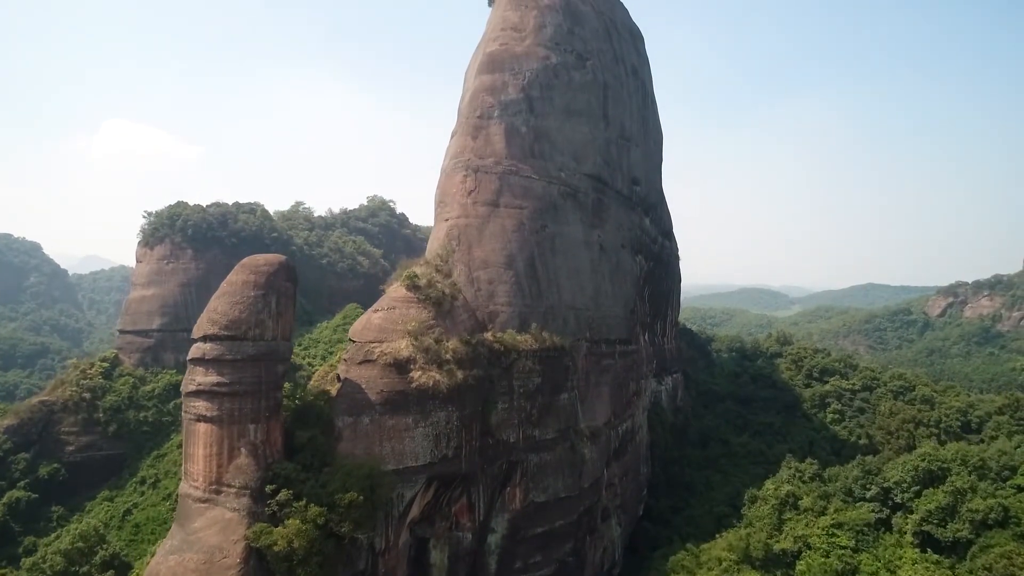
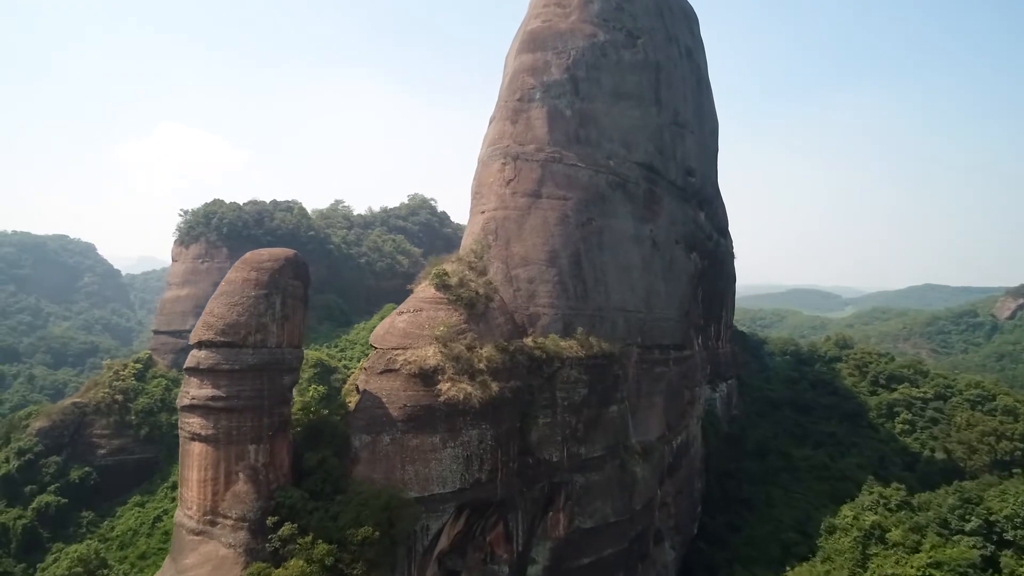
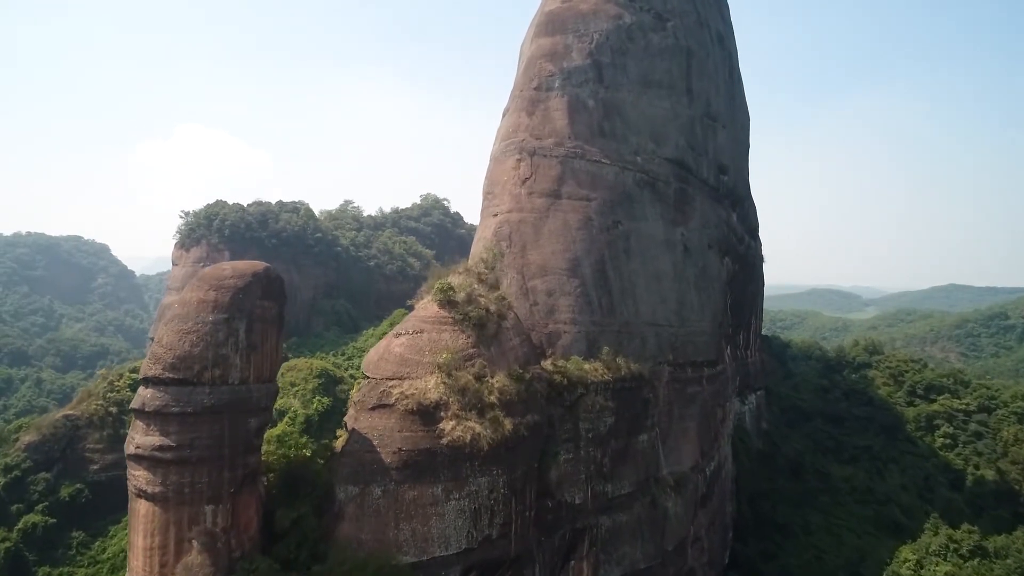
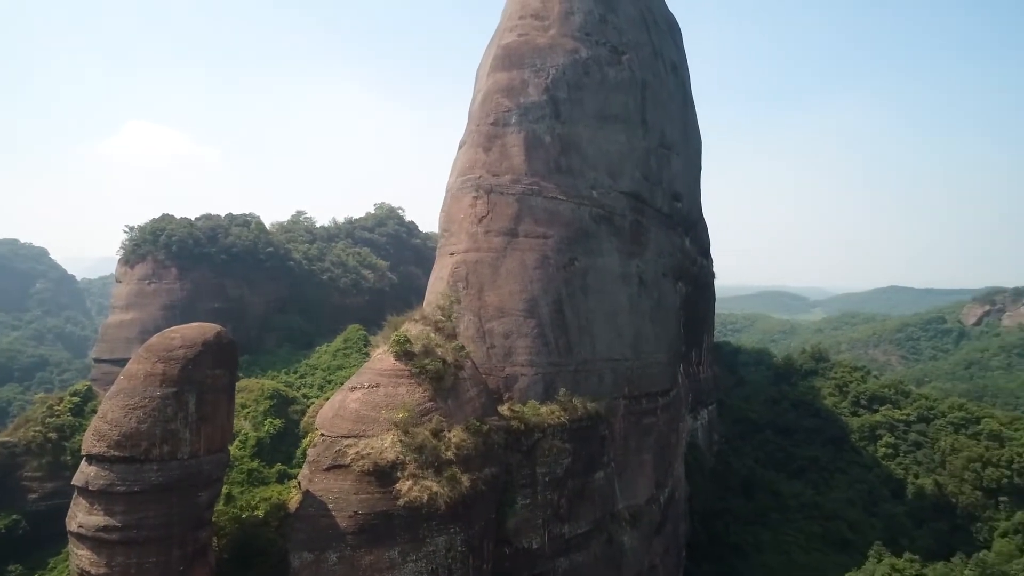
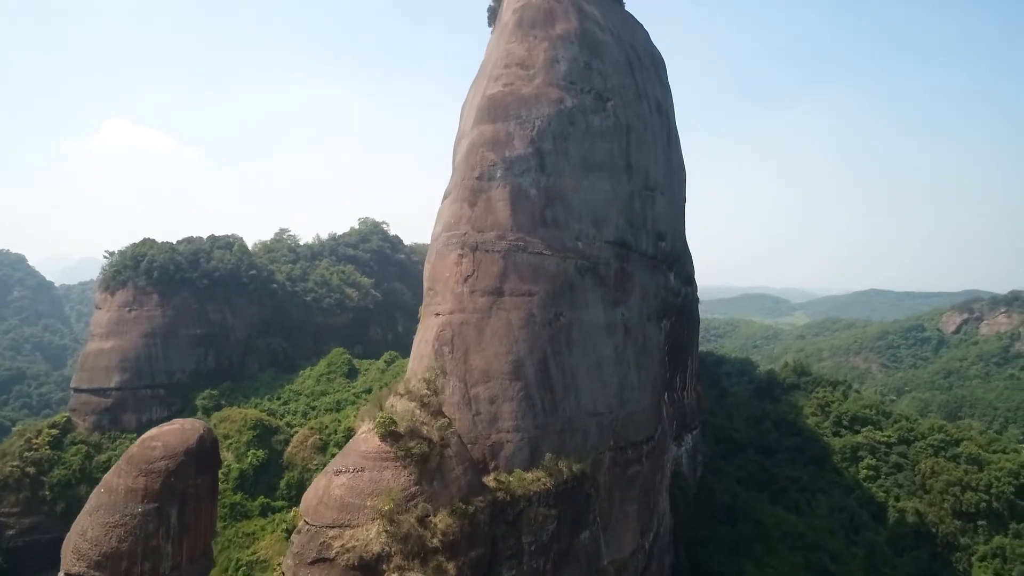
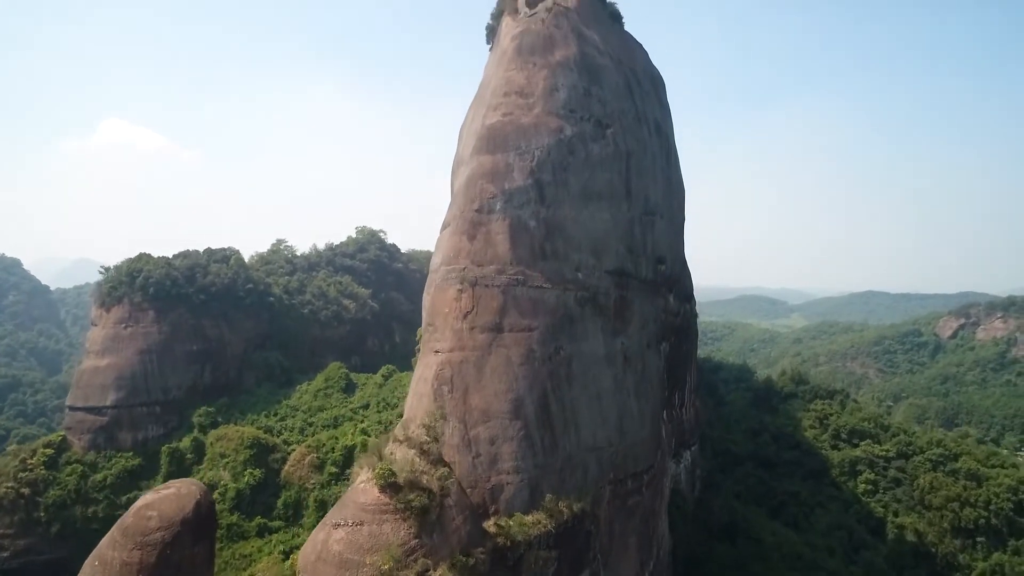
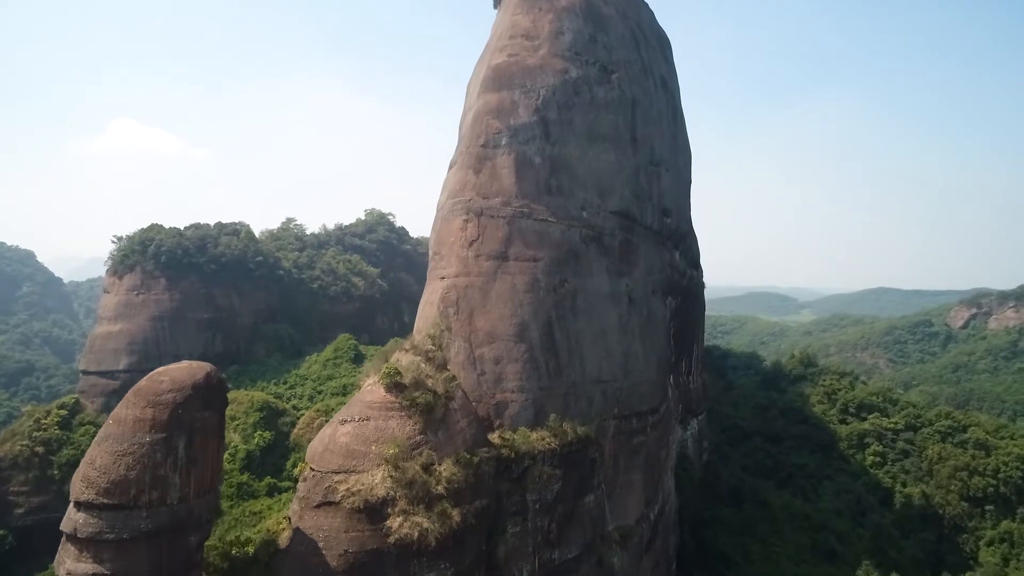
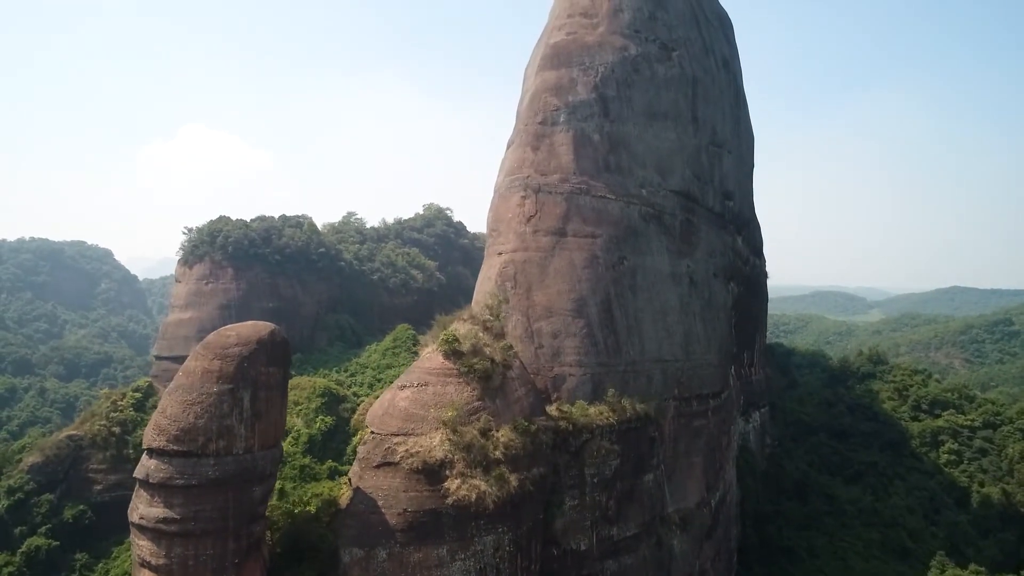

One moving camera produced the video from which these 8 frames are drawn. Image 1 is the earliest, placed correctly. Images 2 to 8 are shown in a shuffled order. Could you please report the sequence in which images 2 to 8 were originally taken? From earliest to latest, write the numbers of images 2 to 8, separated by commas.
2, 3, 8, 4, 7, 5, 6
